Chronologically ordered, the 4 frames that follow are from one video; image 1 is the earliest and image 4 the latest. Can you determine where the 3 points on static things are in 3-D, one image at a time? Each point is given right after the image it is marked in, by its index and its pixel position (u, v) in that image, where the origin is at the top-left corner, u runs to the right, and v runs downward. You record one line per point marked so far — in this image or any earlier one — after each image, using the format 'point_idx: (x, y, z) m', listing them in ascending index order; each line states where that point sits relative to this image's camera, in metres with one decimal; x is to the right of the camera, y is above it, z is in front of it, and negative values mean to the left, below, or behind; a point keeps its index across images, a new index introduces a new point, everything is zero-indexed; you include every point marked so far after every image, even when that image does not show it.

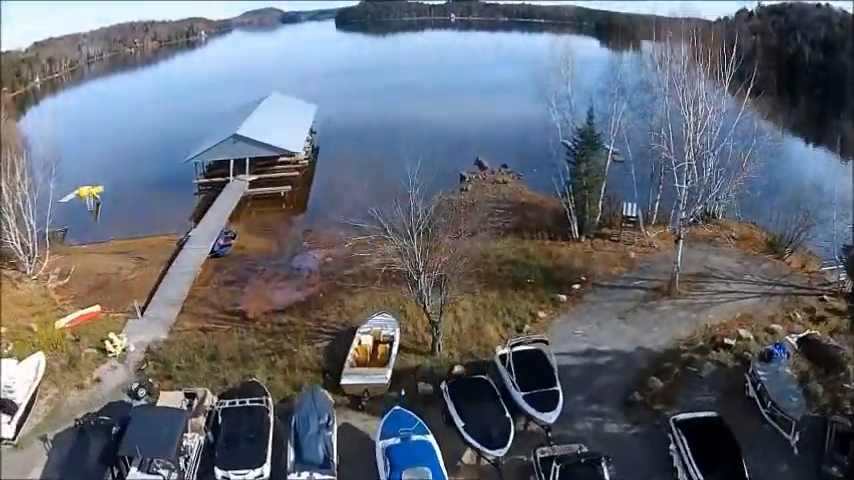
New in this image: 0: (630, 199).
0: (+4.2, +0.9, +13.1) m
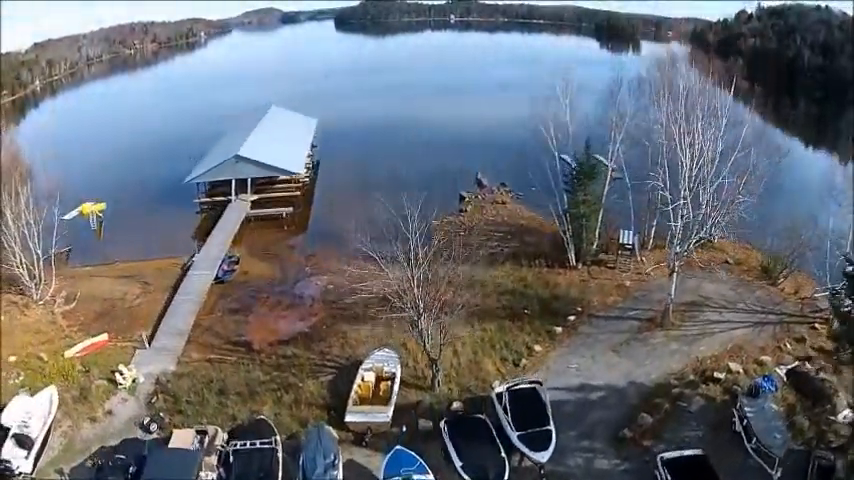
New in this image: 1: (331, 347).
0: (+4.2, +0.4, +13.4) m
1: (-1.4, -1.6, +9.1) m
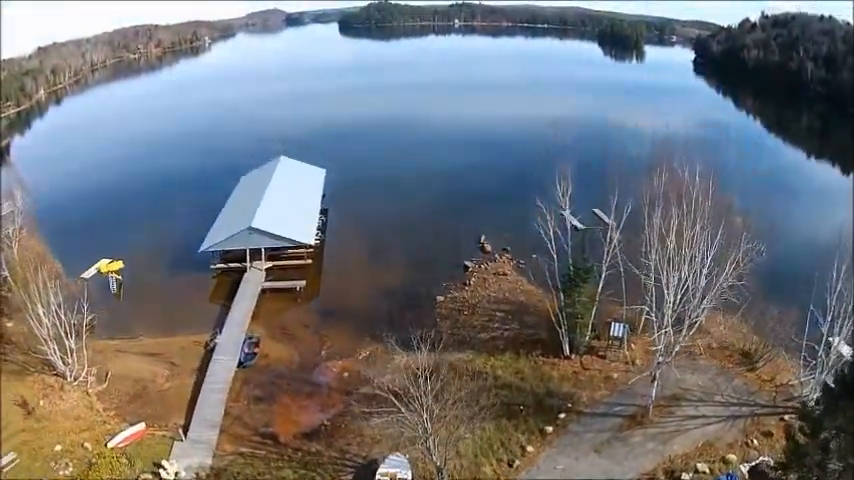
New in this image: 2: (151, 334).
0: (+4.3, -1.6, +14.6) m
1: (-1.3, -3.2, +10.2) m
2: (-7.4, -2.5, +17.2) m
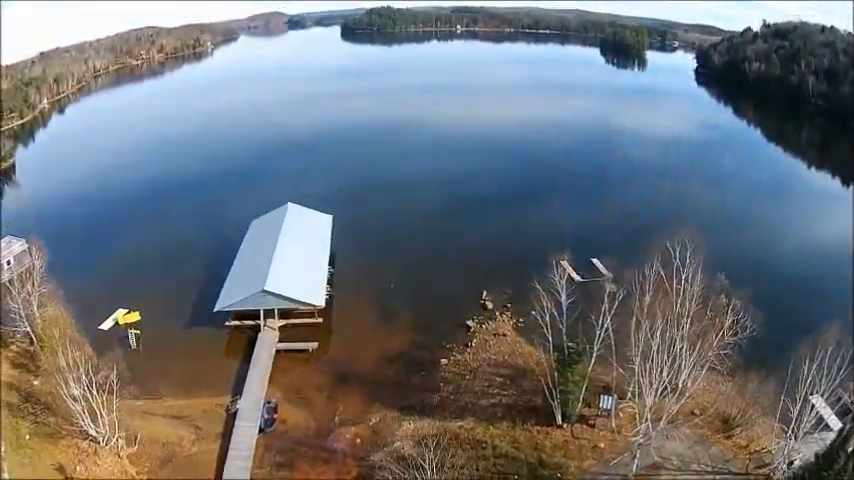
0: (+4.5, -3.4, +15.9) m
1: (-1.2, -4.8, +11.5) m
2: (-7.3, -4.5, +18.6) m
